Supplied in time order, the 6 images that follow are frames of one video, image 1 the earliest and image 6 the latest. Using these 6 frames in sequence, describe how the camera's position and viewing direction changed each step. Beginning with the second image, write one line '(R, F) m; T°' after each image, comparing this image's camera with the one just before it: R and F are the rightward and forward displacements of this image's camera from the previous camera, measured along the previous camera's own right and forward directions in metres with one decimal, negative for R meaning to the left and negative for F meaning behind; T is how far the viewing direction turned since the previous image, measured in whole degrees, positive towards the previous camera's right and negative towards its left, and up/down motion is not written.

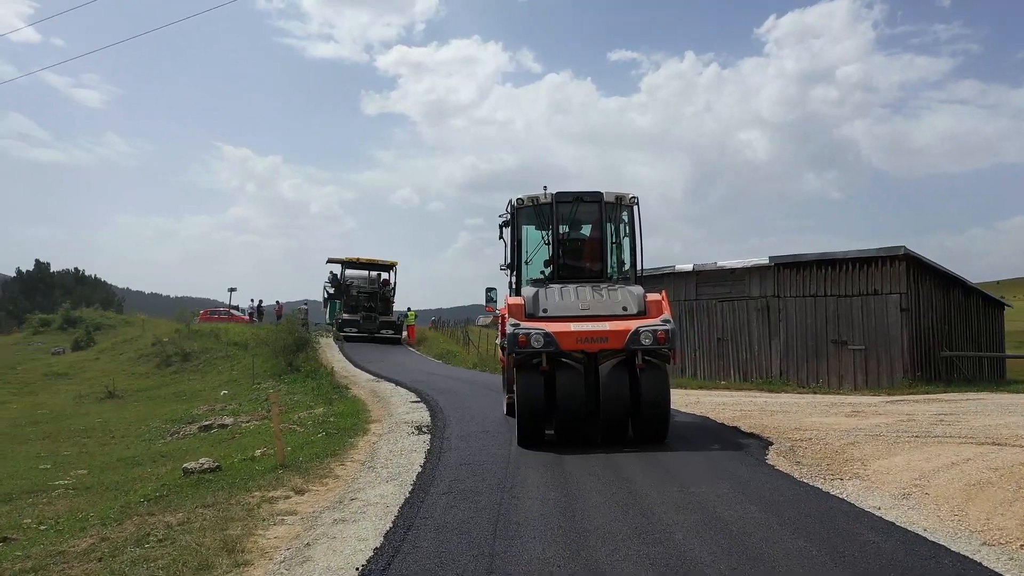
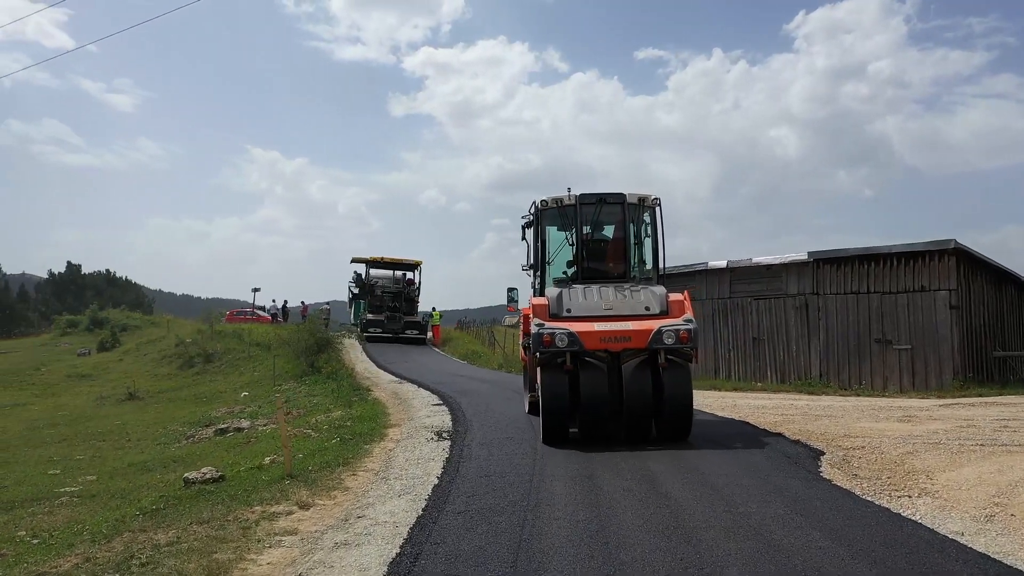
(0.0, +0.7) m; -2°
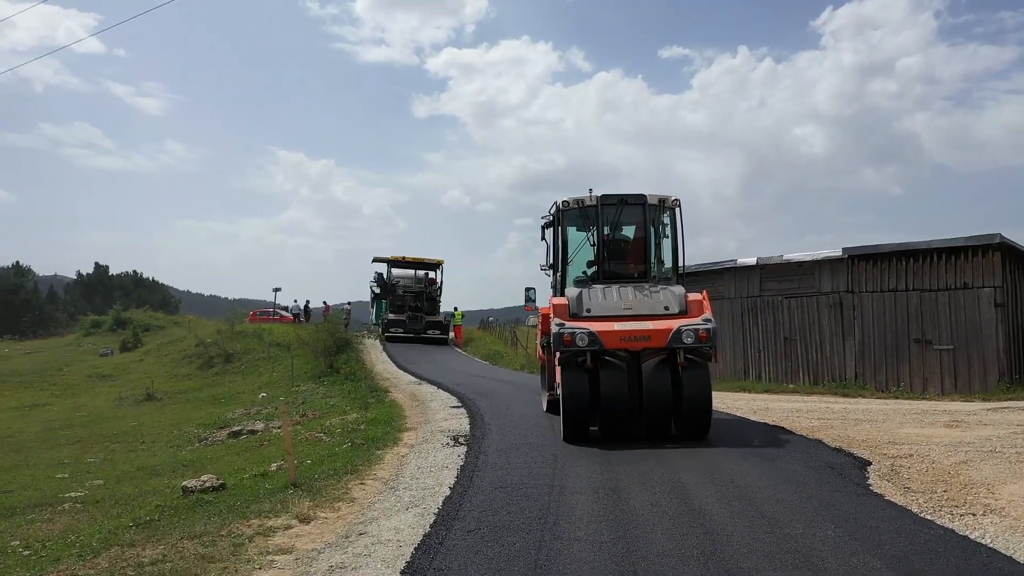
(+0.1, +0.6) m; -2°
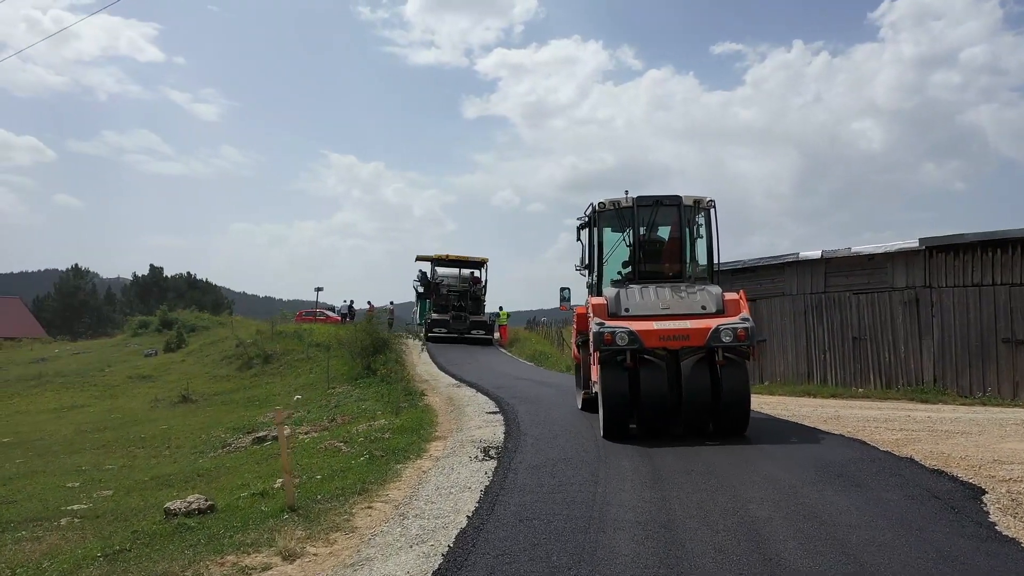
(+0.2, +1.2) m; -4°
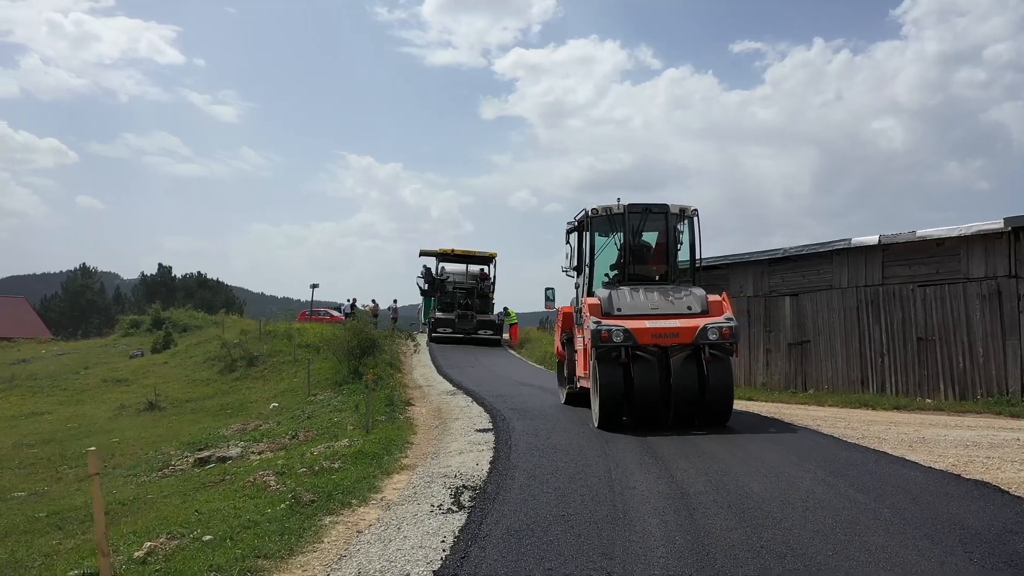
(+0.3, +2.5) m; -1°
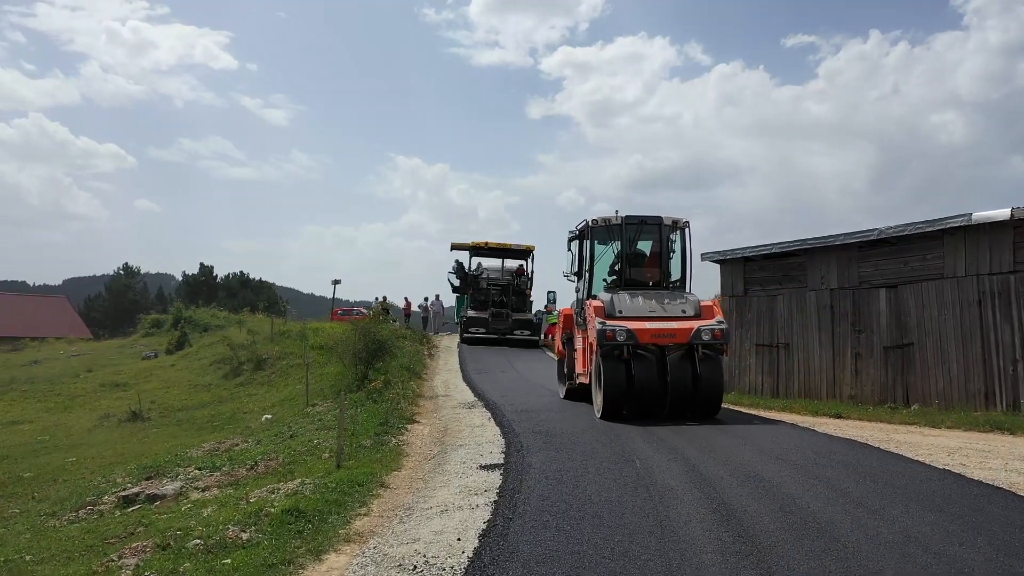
(+0.3, +2.9) m; -4°
